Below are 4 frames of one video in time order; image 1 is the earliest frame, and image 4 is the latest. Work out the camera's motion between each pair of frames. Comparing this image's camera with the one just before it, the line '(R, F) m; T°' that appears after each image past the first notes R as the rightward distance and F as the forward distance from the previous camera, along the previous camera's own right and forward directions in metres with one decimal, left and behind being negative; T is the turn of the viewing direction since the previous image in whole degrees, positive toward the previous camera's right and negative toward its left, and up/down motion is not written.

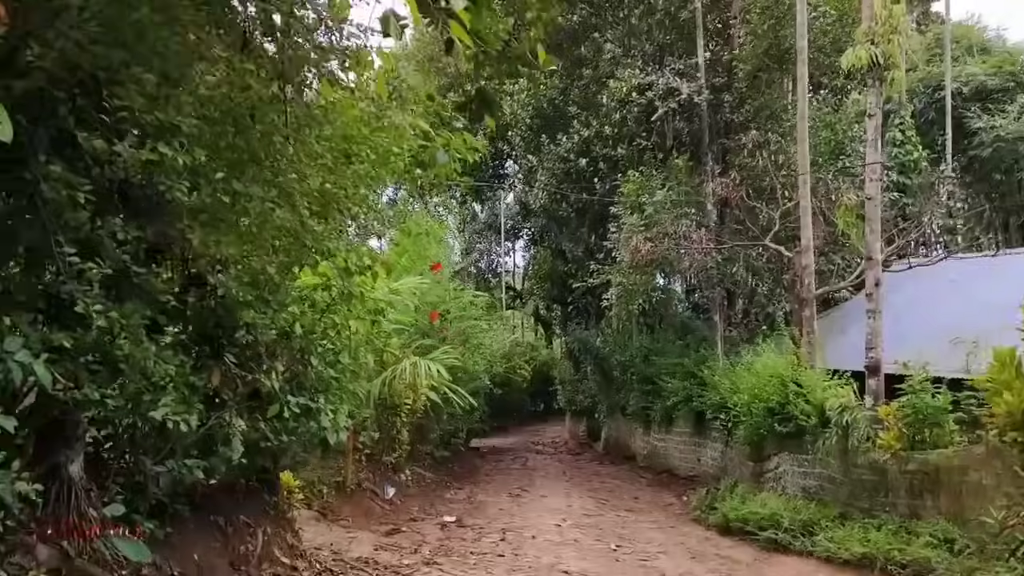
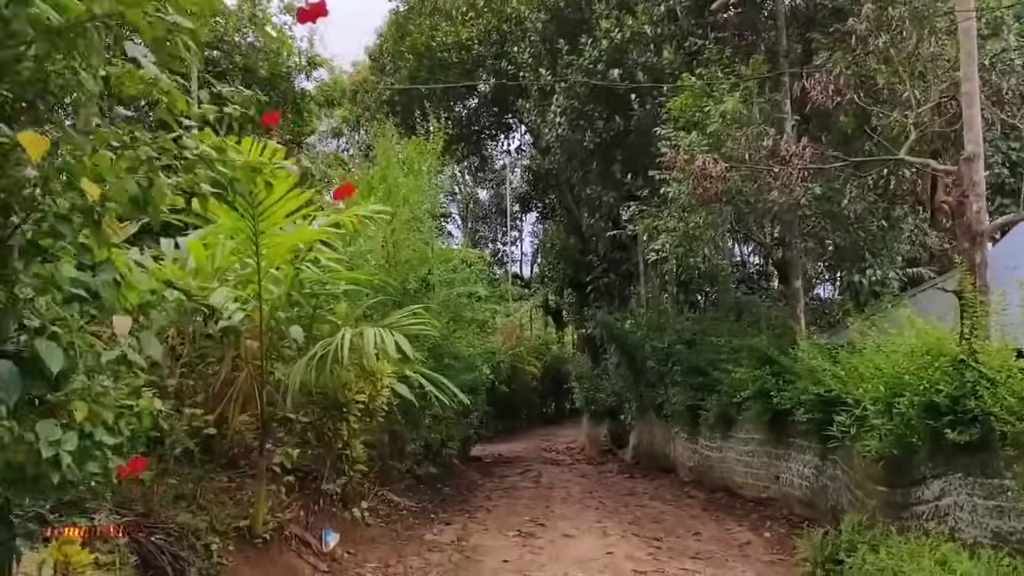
(0.0, +2.6) m; -1°
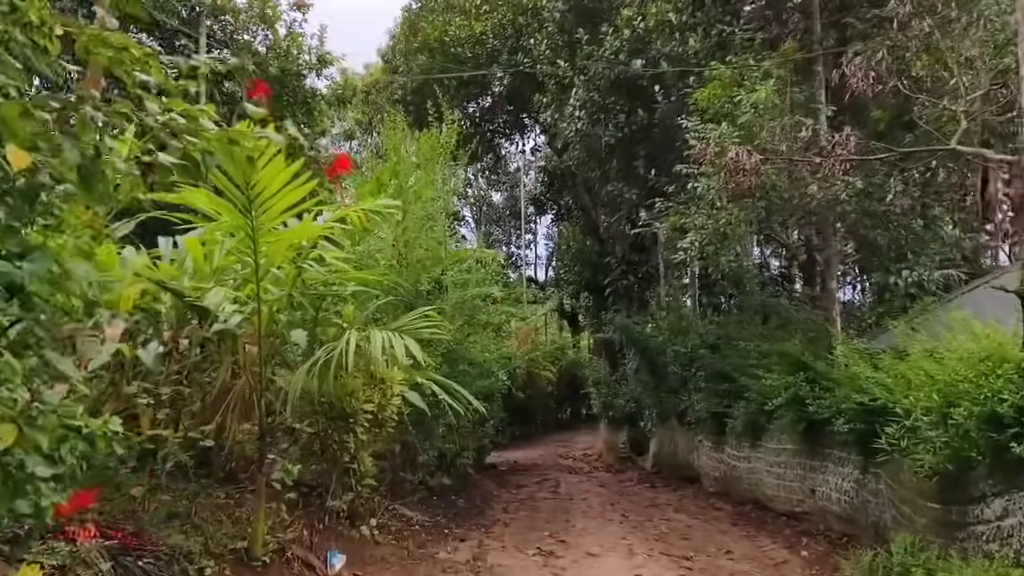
(0.0, +0.4) m; -1°
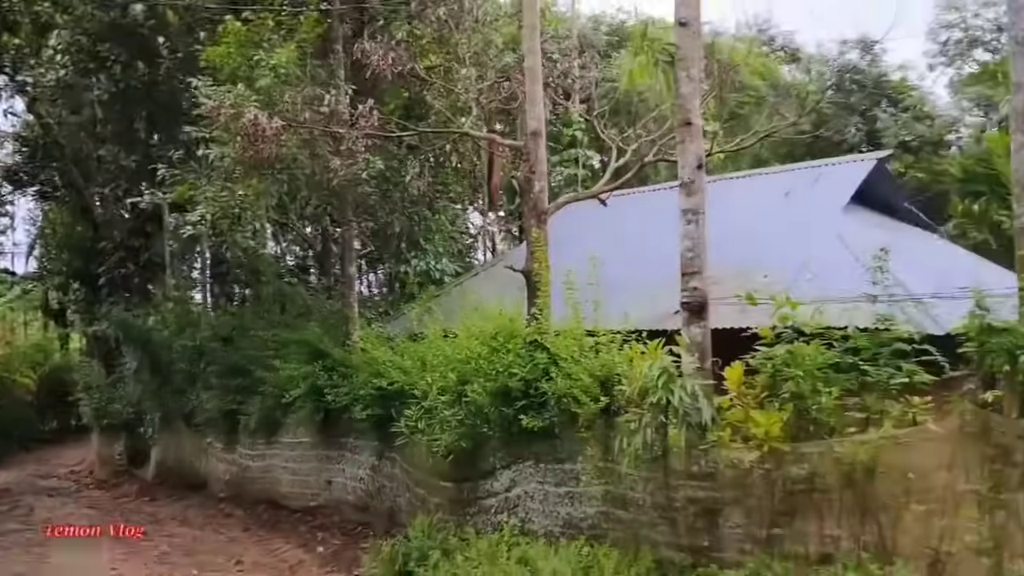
(+0.1, +0.5) m; +32°
